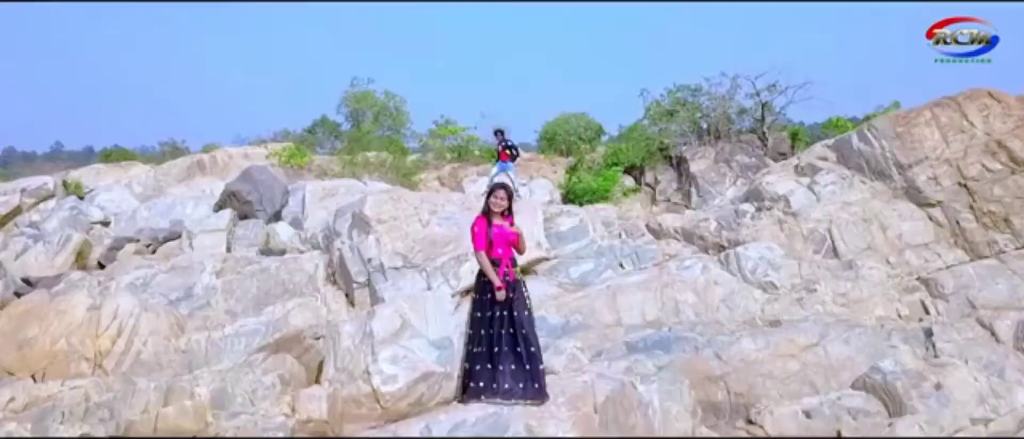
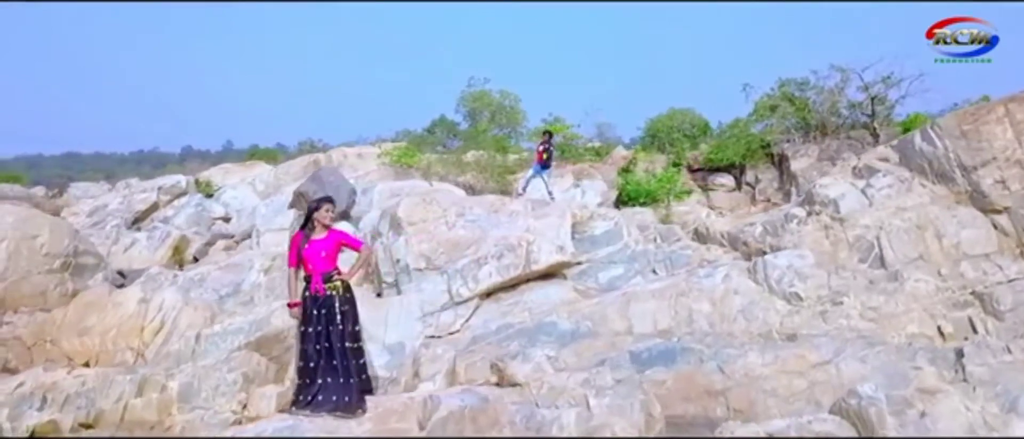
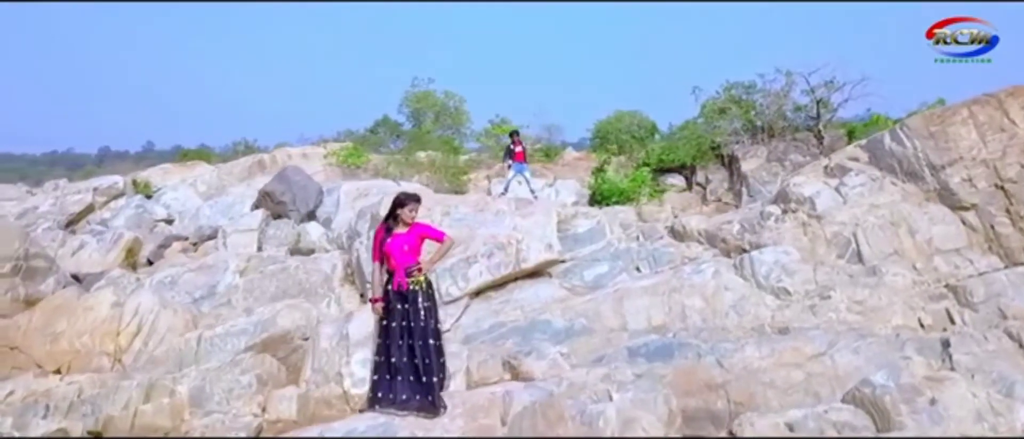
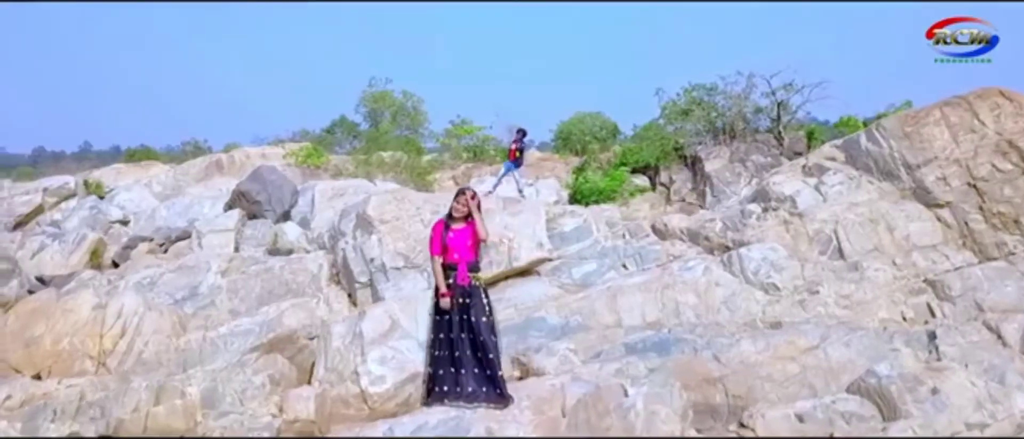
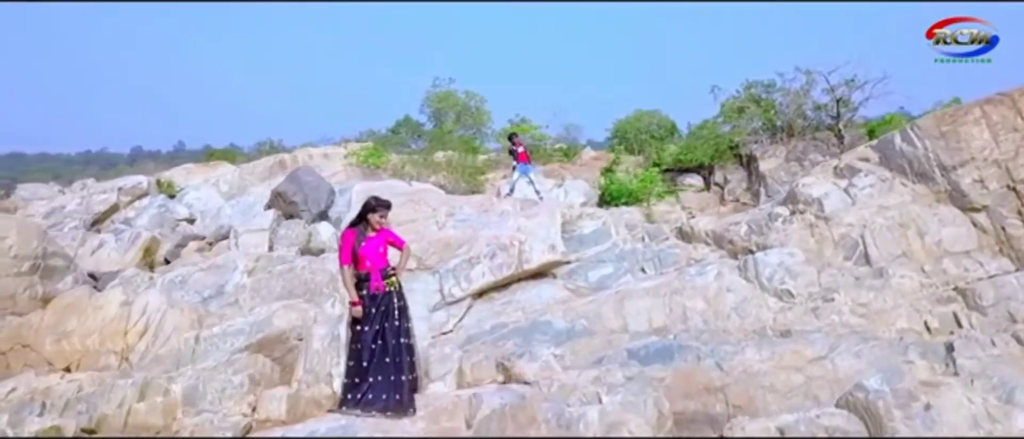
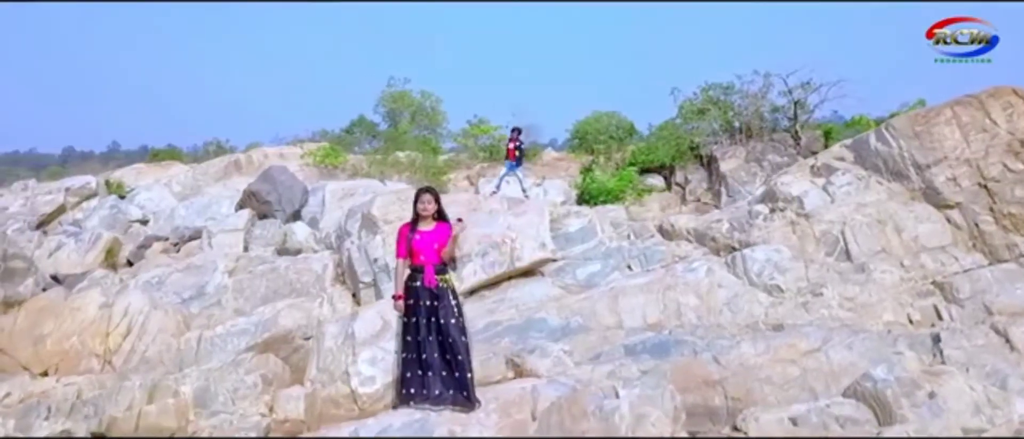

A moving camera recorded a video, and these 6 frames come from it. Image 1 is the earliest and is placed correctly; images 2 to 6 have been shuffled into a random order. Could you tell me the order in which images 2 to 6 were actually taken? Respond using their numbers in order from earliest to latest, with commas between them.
4, 6, 3, 5, 2
